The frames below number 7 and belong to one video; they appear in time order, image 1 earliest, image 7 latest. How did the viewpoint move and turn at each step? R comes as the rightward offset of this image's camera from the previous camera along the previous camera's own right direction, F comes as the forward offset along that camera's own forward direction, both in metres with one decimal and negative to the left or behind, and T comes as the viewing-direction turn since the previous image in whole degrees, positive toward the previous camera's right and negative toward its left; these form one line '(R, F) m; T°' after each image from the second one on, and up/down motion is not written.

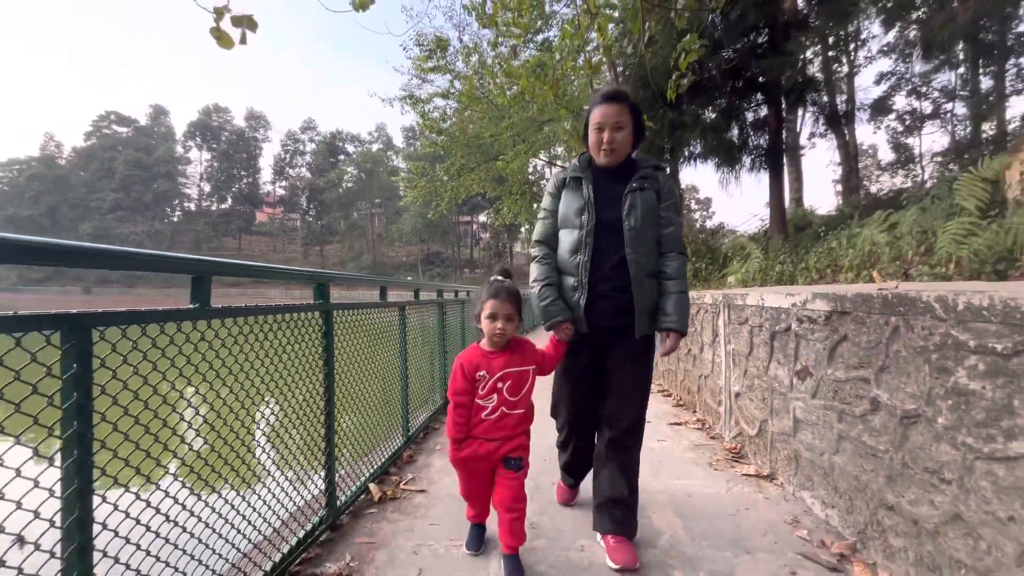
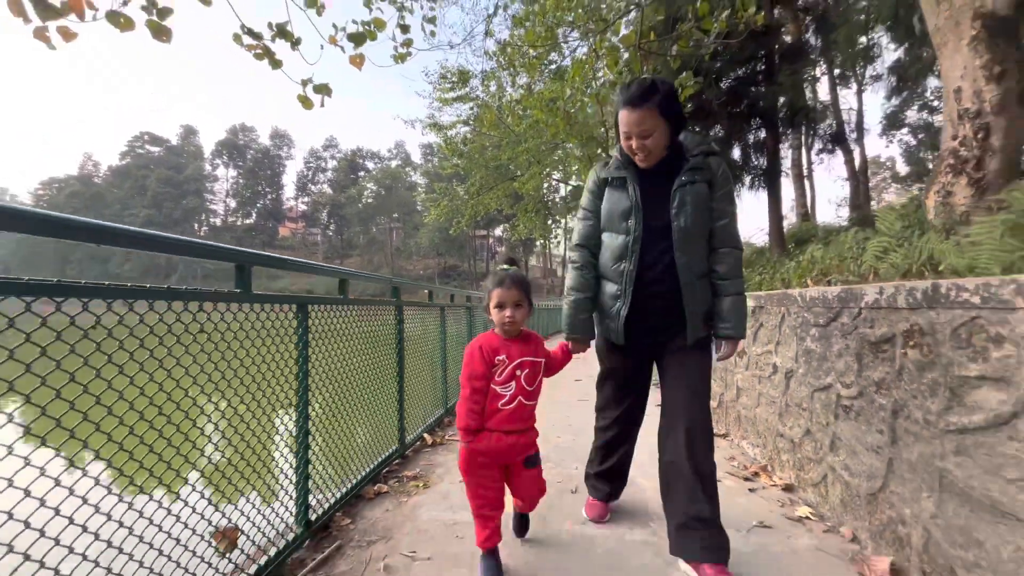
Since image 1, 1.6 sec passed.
(0.0, -1.0) m; -2°
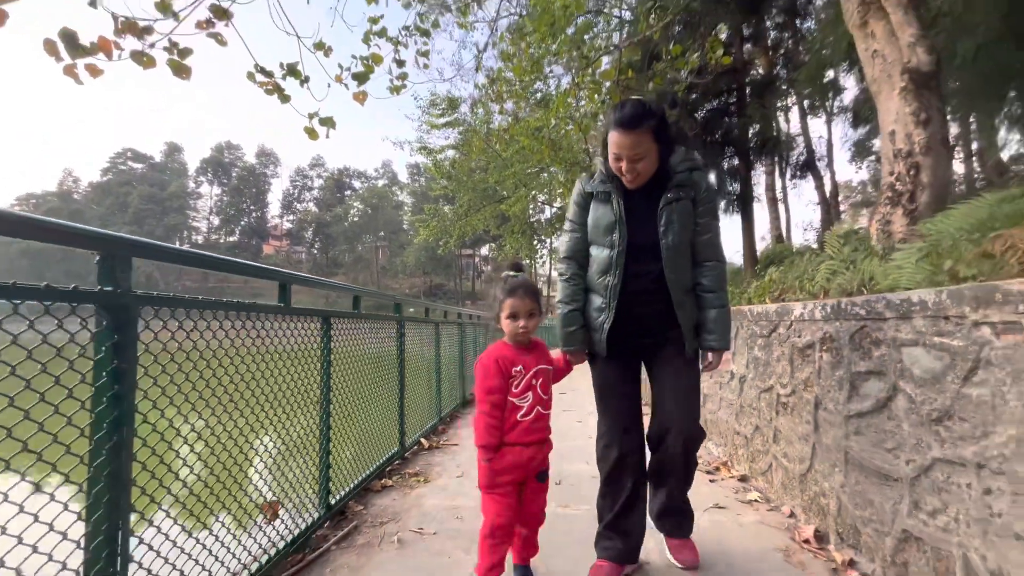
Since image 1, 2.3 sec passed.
(0.0, -0.4) m; +2°
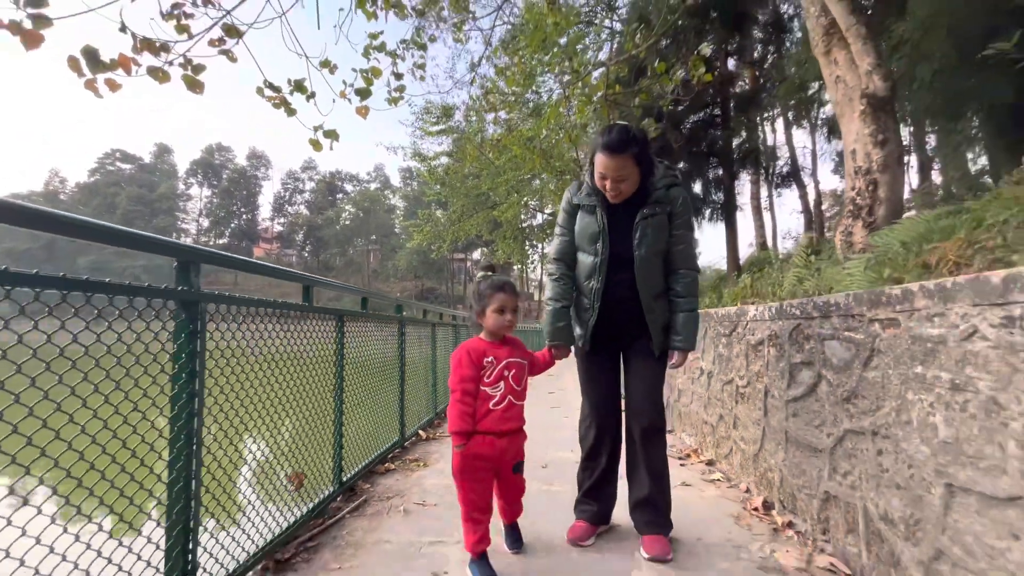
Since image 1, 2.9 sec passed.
(0.0, -0.3) m; +1°
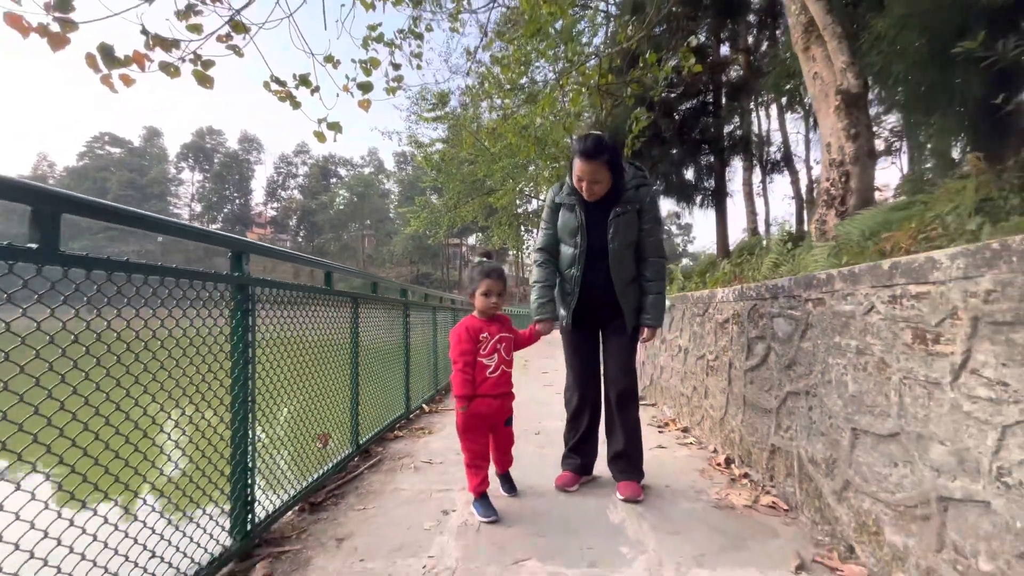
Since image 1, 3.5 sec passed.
(0.0, -0.3) m; +1°
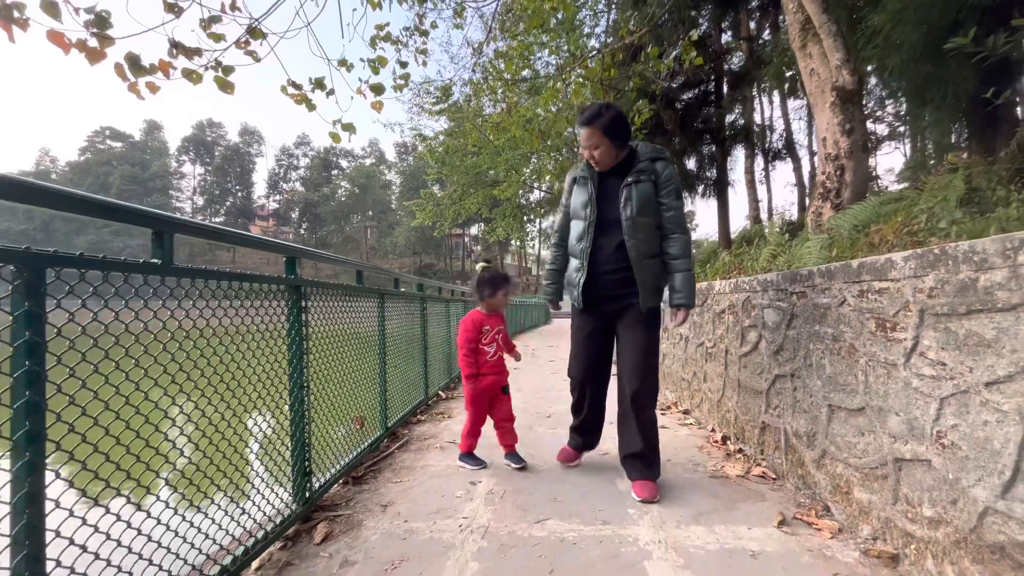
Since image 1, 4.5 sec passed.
(-0.1, -0.3) m; 0°
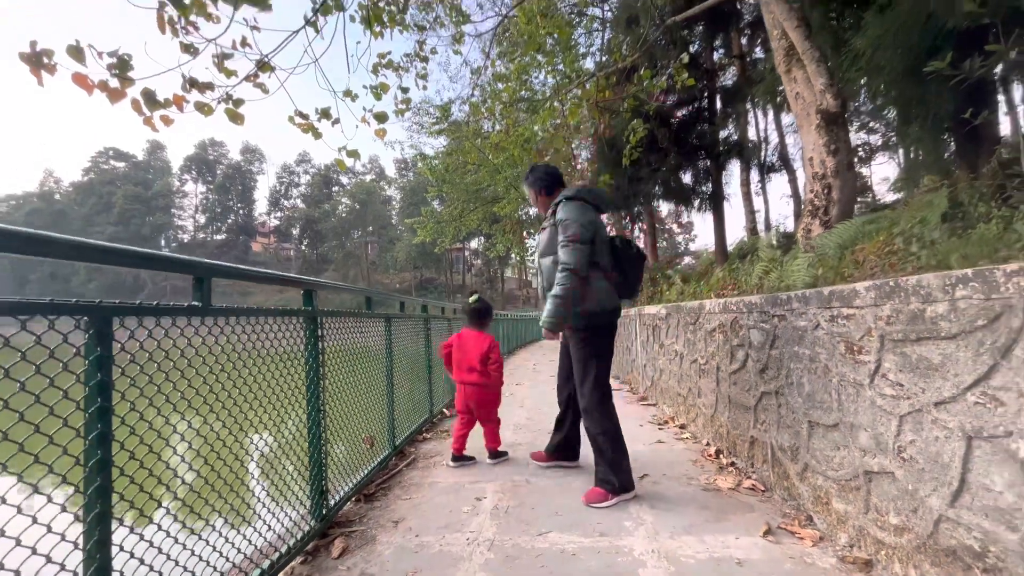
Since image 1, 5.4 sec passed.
(0.0, -0.2) m; 0°
